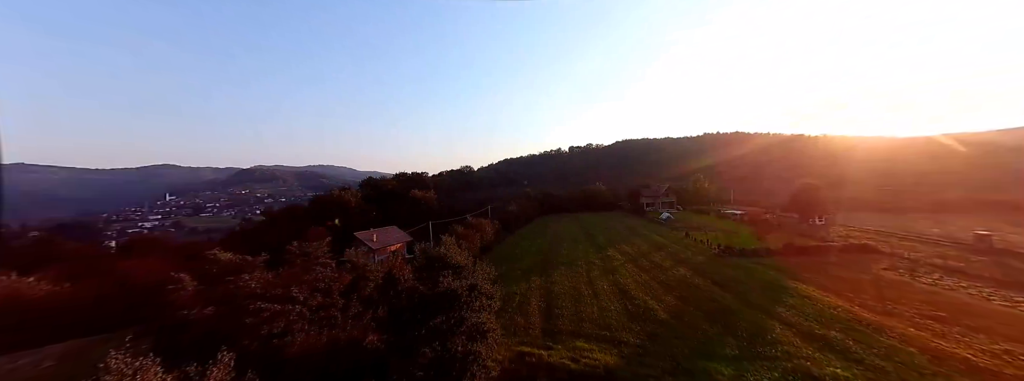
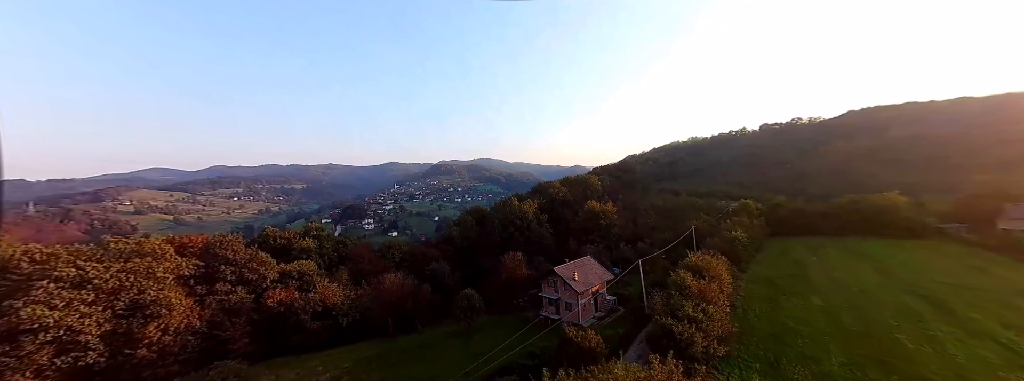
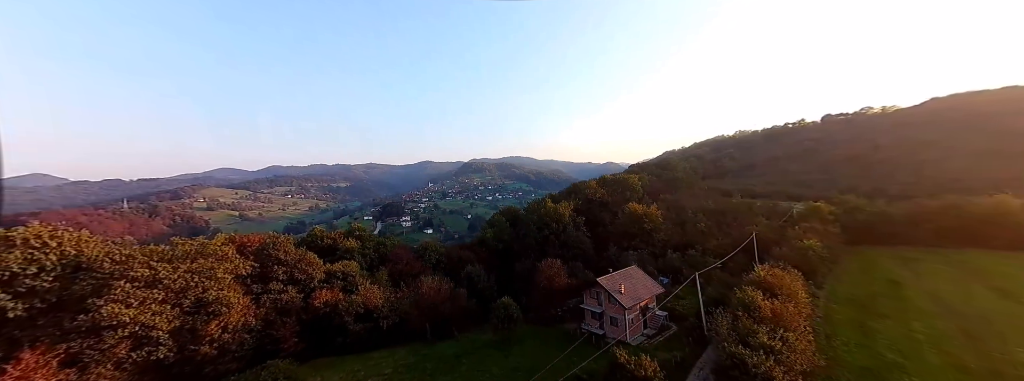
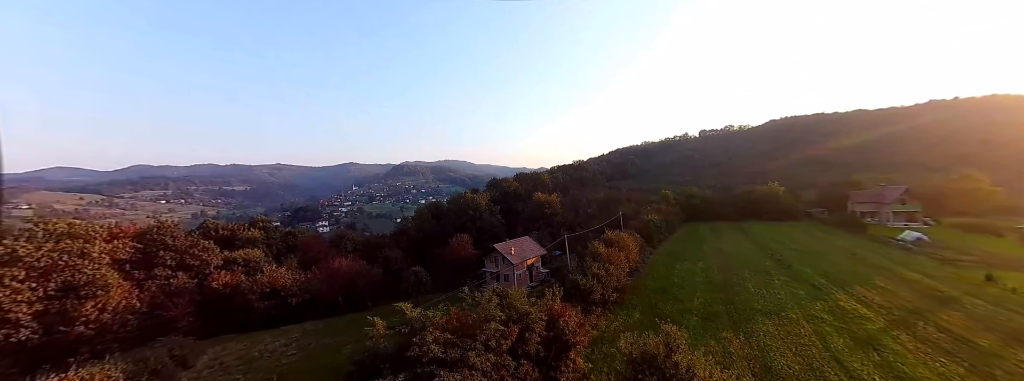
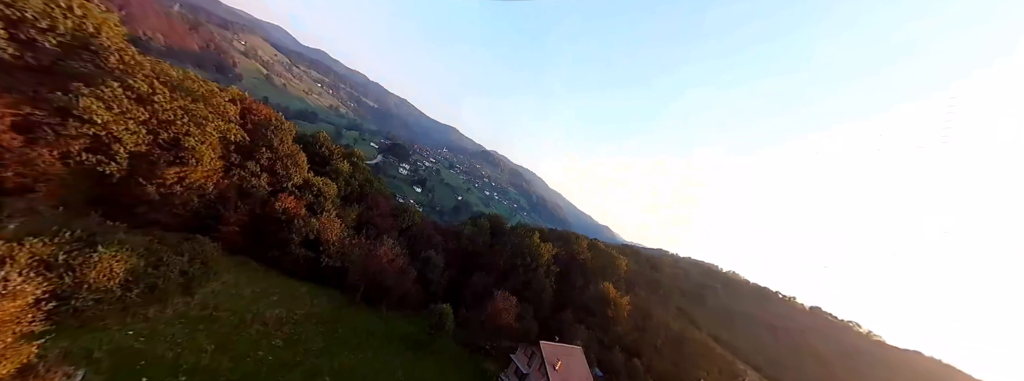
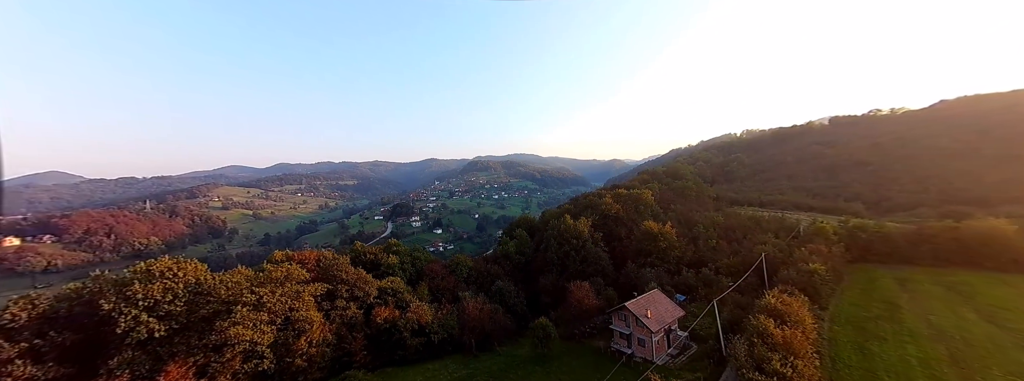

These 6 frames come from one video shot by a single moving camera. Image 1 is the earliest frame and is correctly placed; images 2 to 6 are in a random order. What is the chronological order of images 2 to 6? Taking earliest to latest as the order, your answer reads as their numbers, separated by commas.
4, 2, 3, 5, 6
